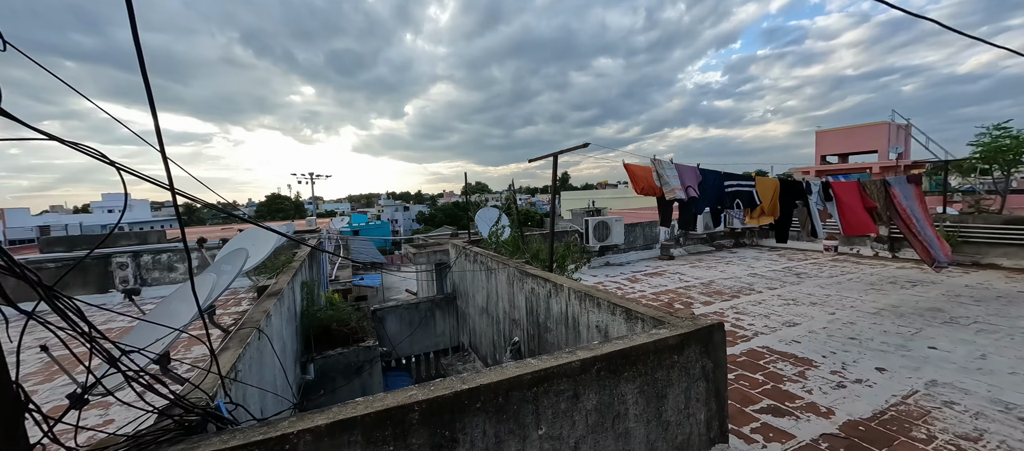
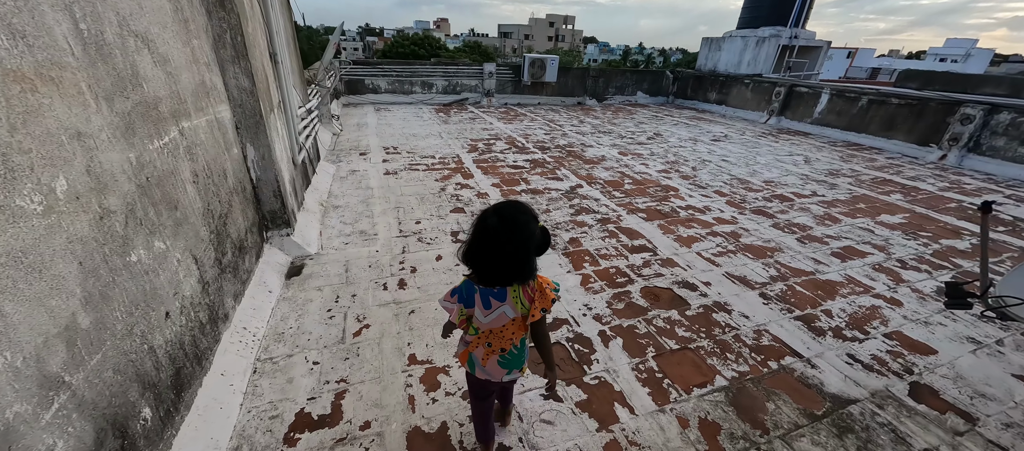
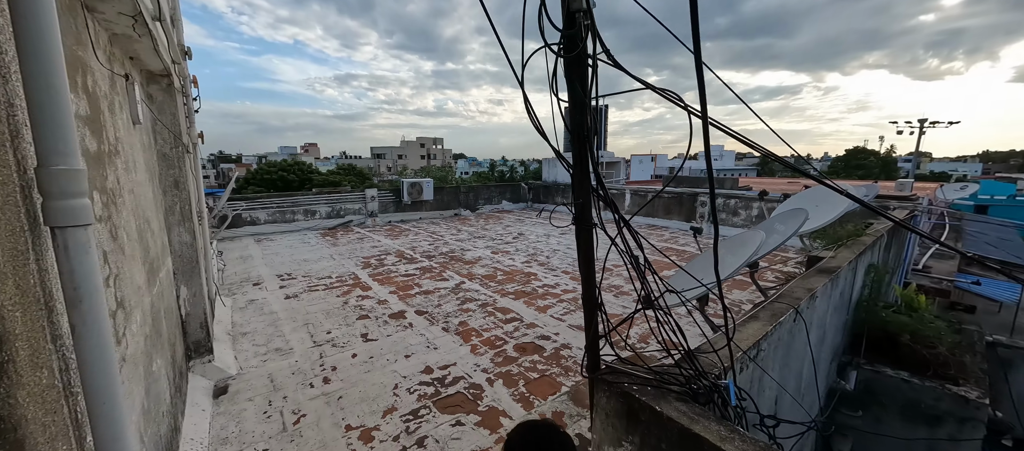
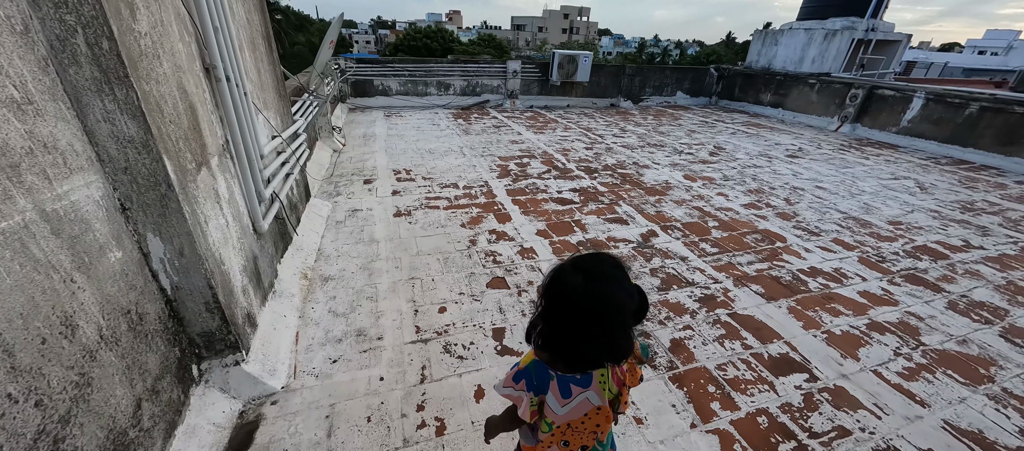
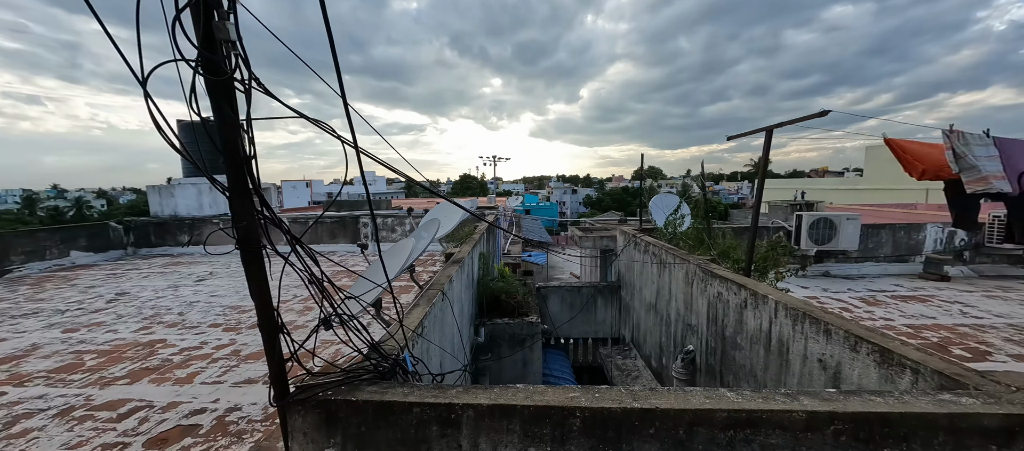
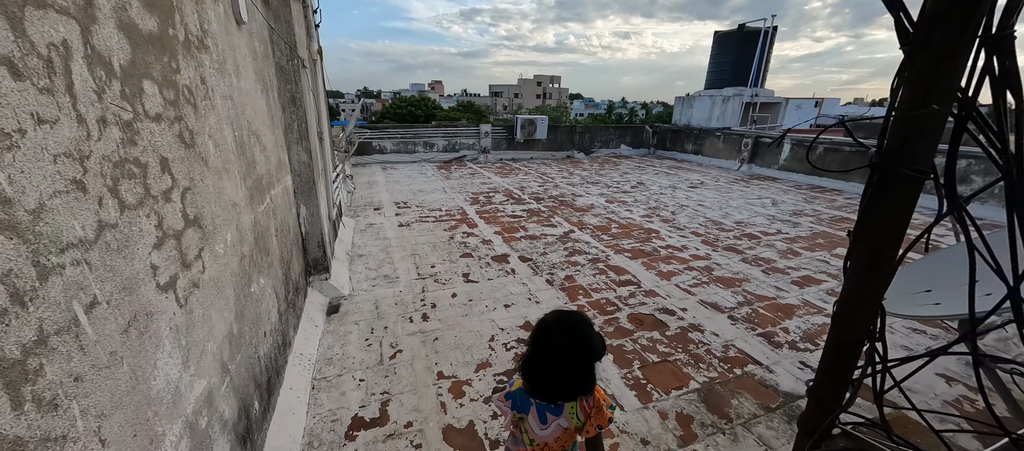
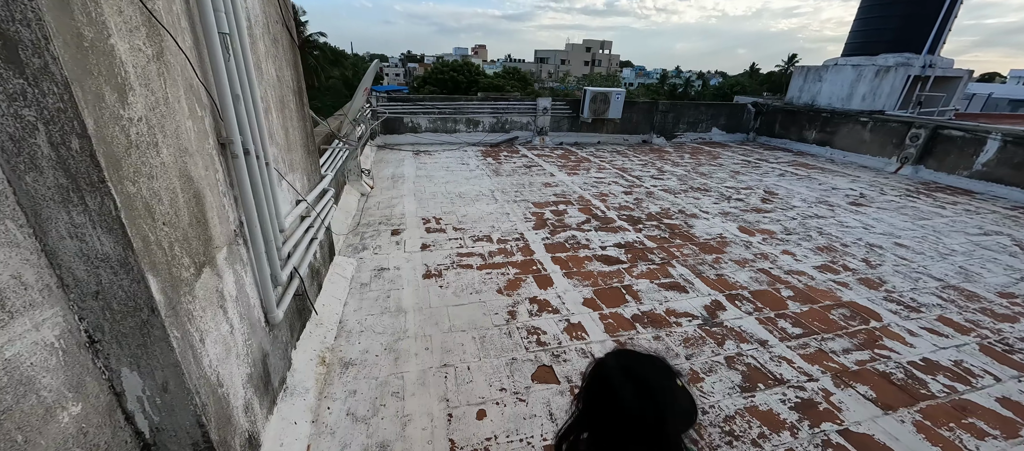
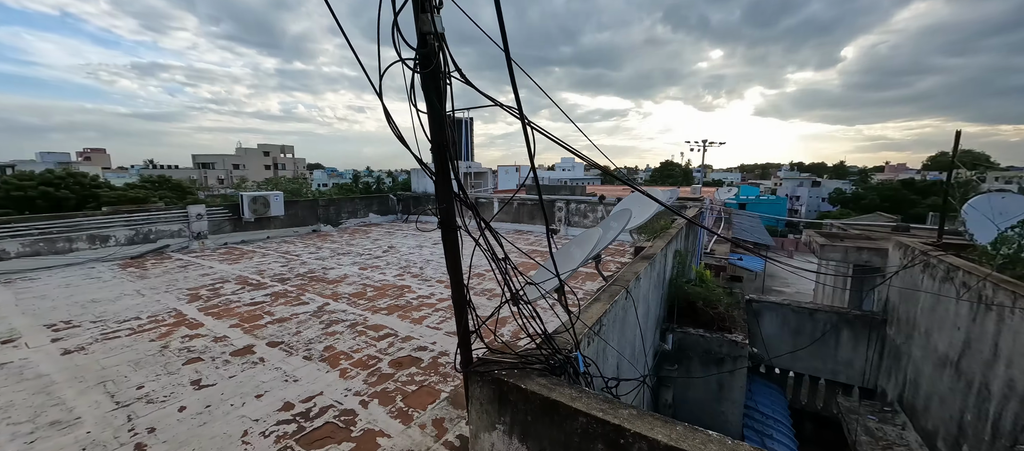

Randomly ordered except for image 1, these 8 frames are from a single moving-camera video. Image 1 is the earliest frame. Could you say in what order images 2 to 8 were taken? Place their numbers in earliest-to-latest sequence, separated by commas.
5, 8, 3, 6, 2, 4, 7
